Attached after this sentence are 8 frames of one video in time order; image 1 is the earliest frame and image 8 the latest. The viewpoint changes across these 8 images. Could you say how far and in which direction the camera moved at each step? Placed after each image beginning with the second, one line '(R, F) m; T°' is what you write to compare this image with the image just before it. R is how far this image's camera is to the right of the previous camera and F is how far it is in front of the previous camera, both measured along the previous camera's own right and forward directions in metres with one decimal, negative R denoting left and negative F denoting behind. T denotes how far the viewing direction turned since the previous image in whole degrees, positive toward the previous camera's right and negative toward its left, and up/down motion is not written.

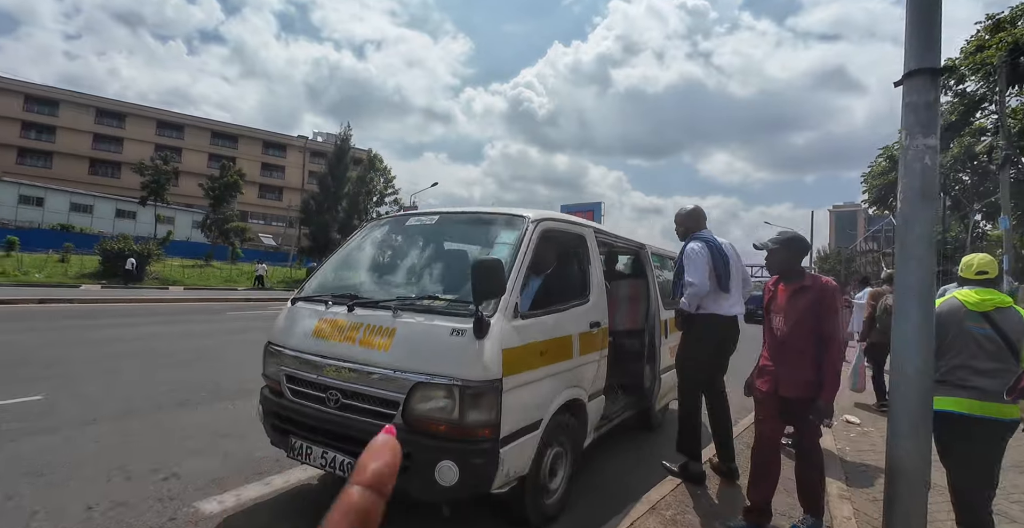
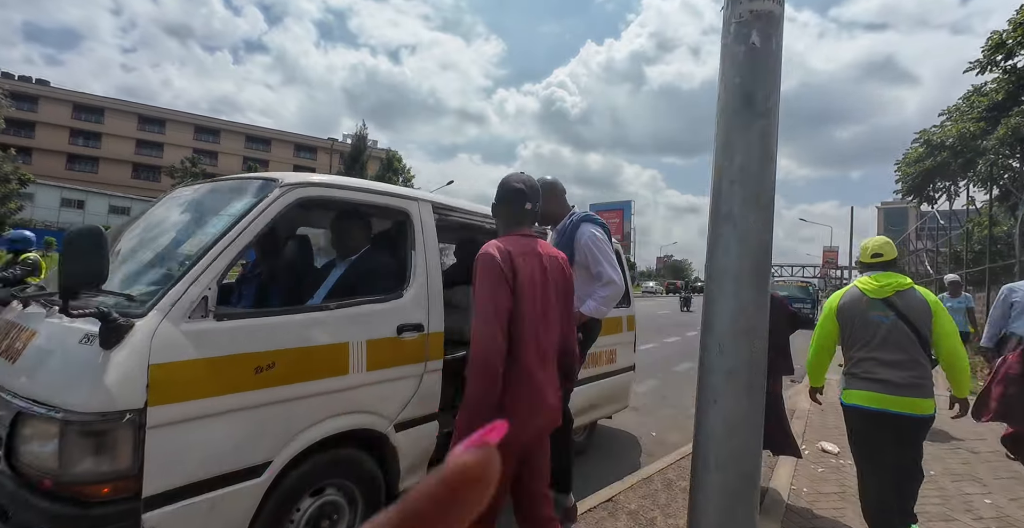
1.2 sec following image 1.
(+1.4, +1.0) m; -4°
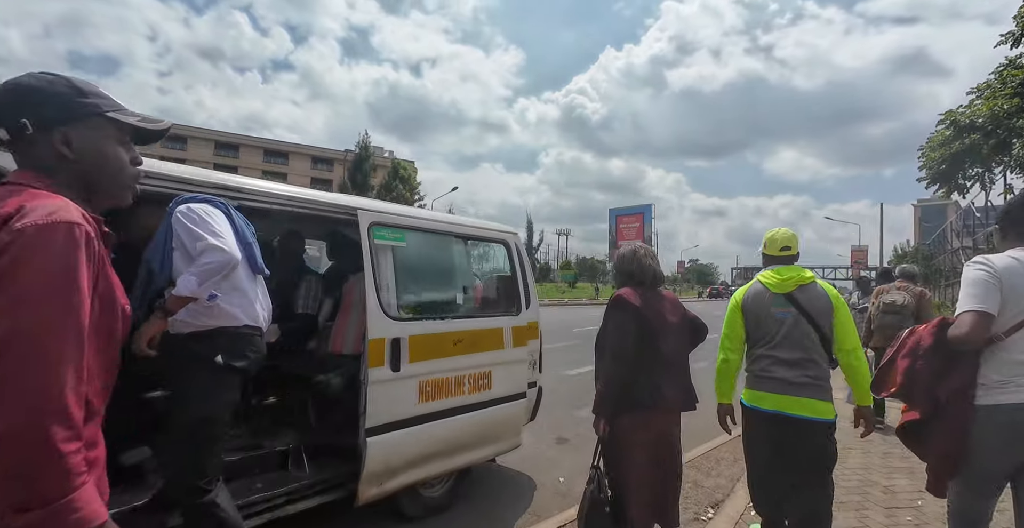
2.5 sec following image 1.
(+1.4, +1.2) m; -3°
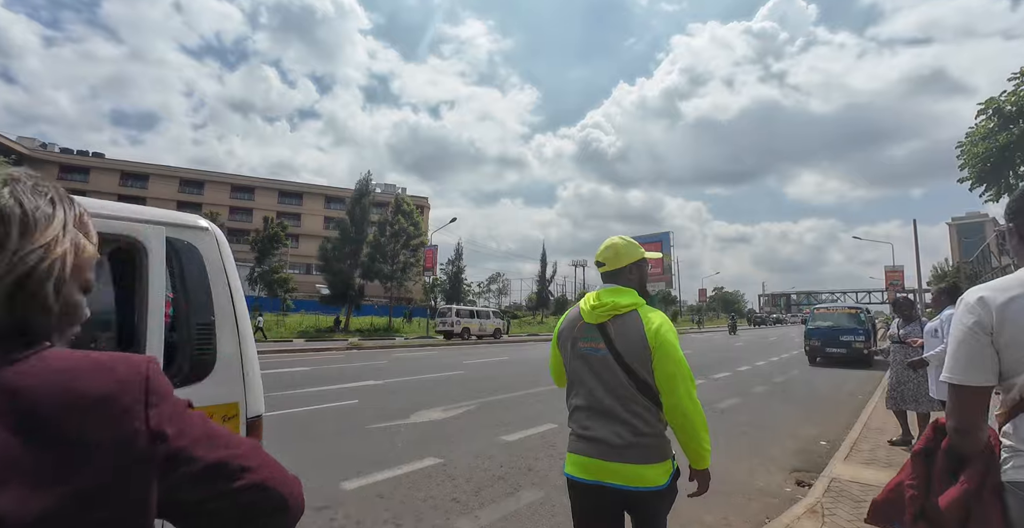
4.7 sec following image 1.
(+1.5, +2.2) m; -2°
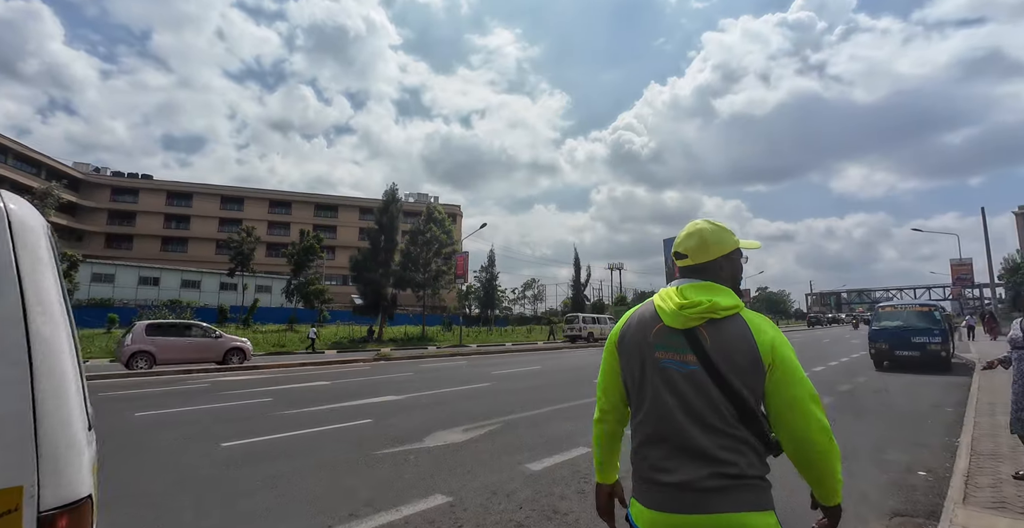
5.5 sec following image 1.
(+0.2, +0.9) m; -4°
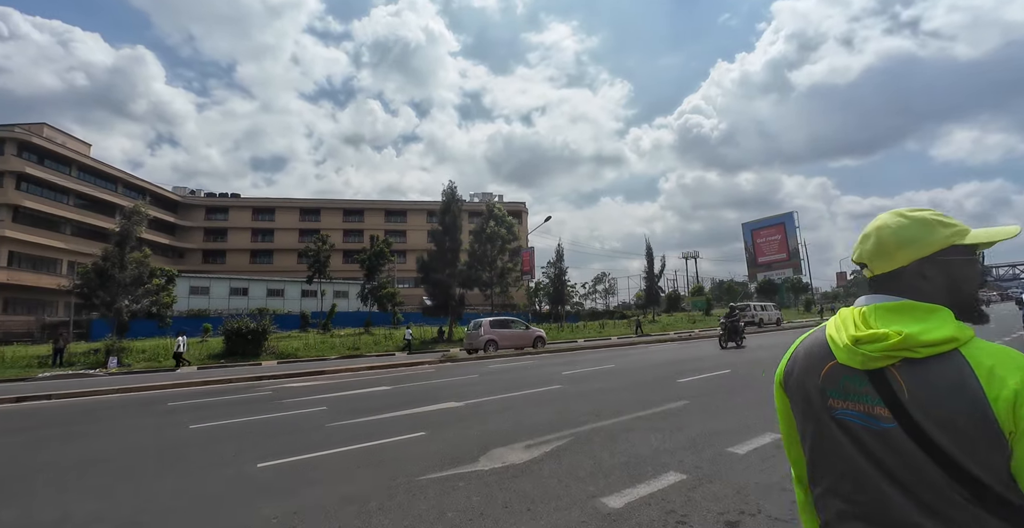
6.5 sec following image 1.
(+0.1, +1.2) m; -8°
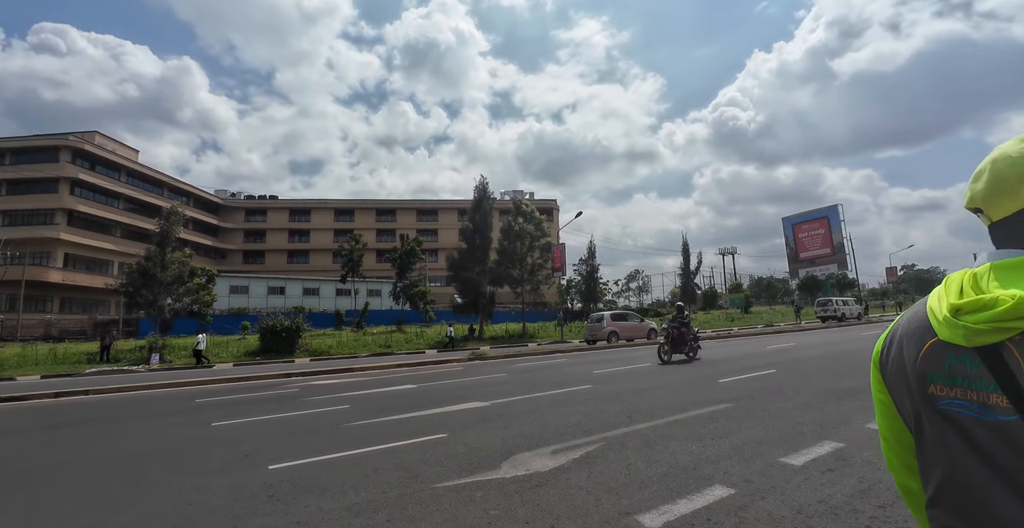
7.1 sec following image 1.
(+0.1, +0.5) m; -4°
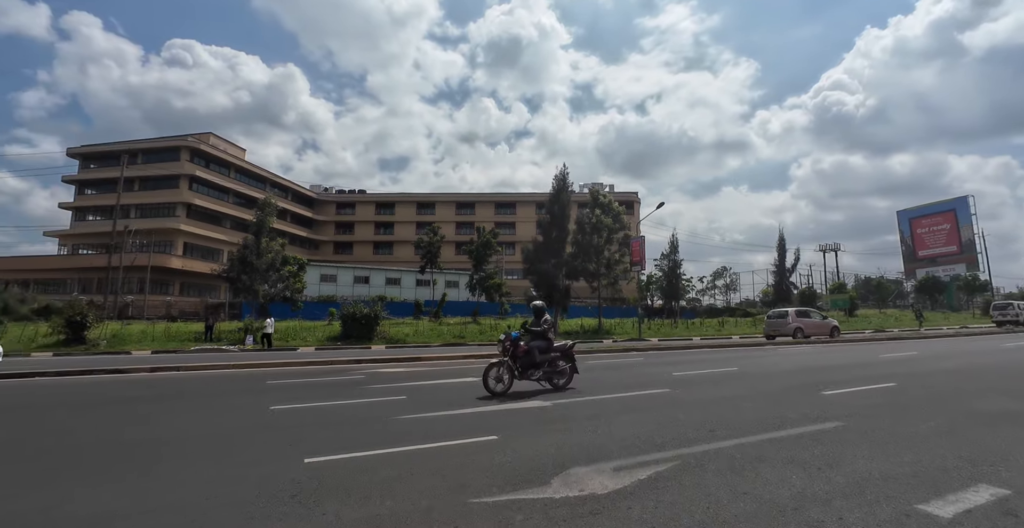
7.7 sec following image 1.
(+0.2, +0.8) m; -9°
